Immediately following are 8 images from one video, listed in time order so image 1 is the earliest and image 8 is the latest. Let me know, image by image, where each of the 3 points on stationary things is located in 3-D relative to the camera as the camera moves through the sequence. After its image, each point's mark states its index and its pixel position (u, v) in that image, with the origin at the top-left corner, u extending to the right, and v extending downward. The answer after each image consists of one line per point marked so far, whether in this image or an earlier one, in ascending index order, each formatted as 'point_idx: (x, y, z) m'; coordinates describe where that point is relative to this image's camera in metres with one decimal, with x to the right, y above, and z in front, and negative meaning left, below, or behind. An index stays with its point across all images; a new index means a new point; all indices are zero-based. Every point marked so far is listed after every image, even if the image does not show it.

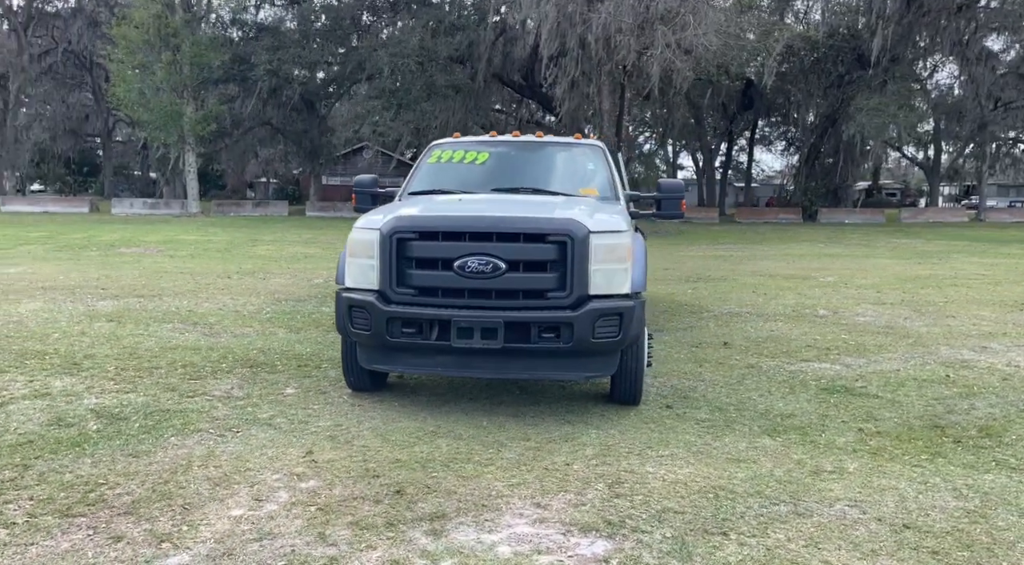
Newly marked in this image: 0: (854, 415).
0: (+2.3, -0.9, +6.0) m
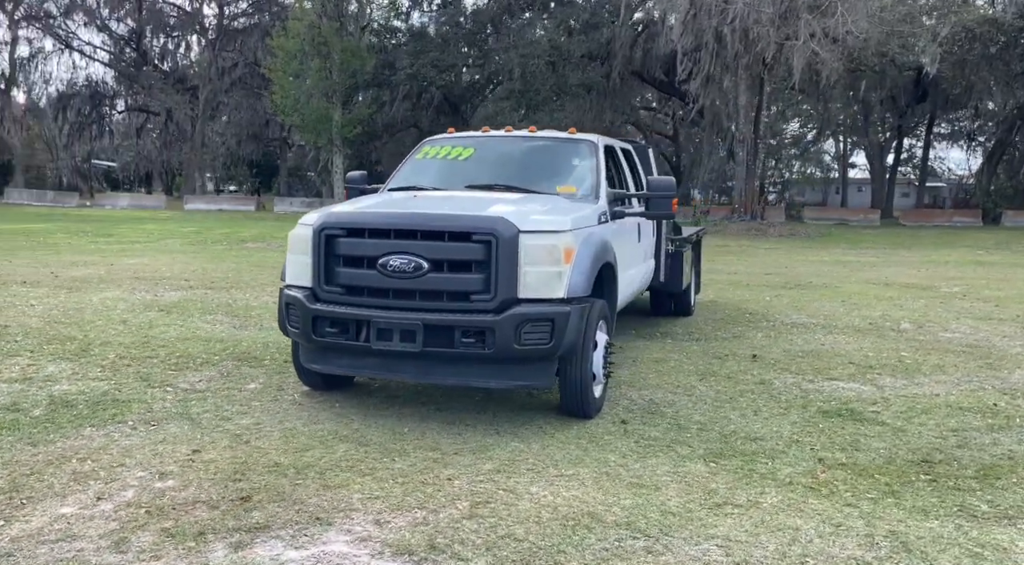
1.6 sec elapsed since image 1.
0: (+1.9, -1.0, +5.3) m
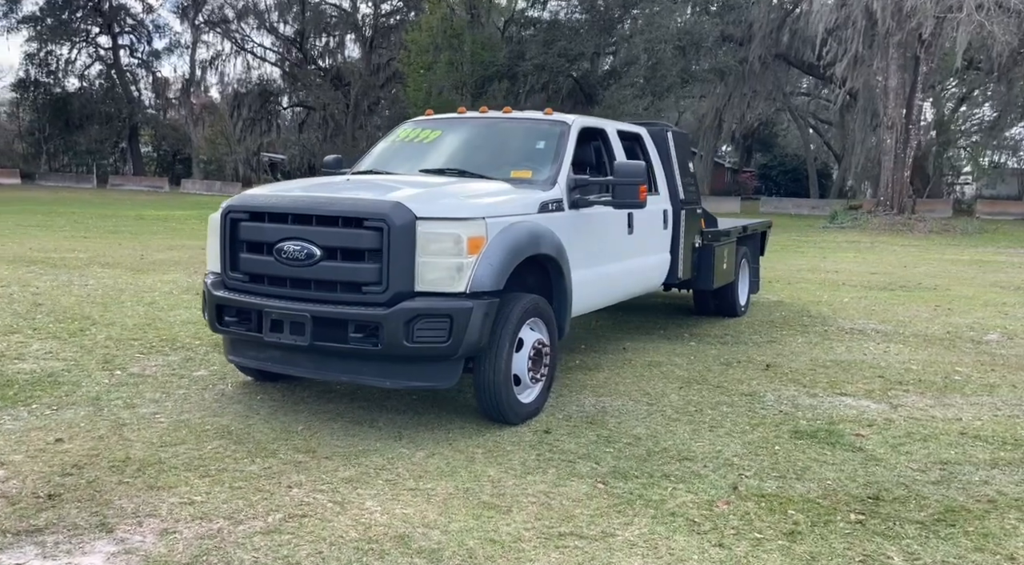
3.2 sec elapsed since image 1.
0: (+1.3, -1.0, +4.6) m
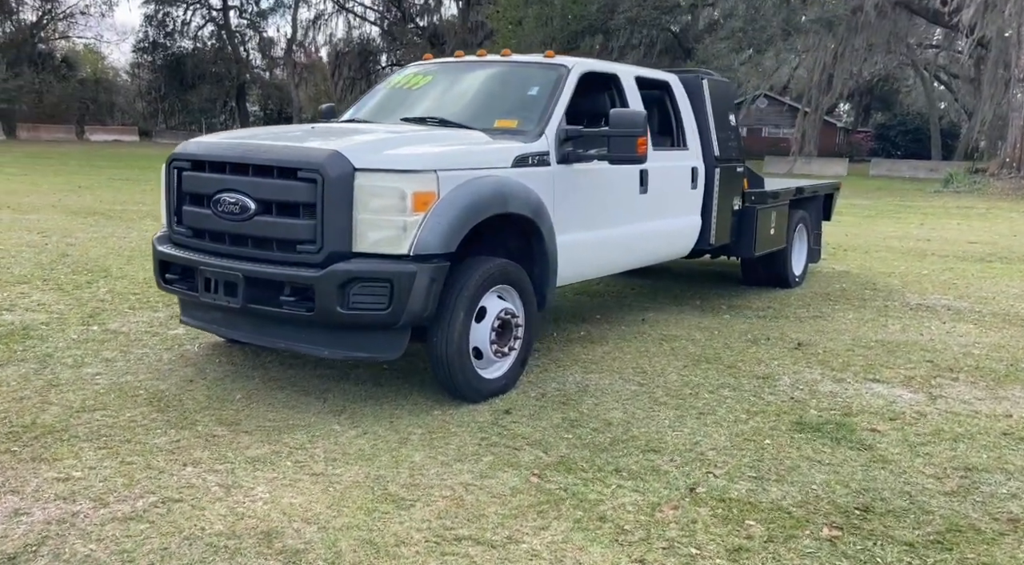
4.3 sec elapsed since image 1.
0: (+1.0, -0.8, +3.9) m
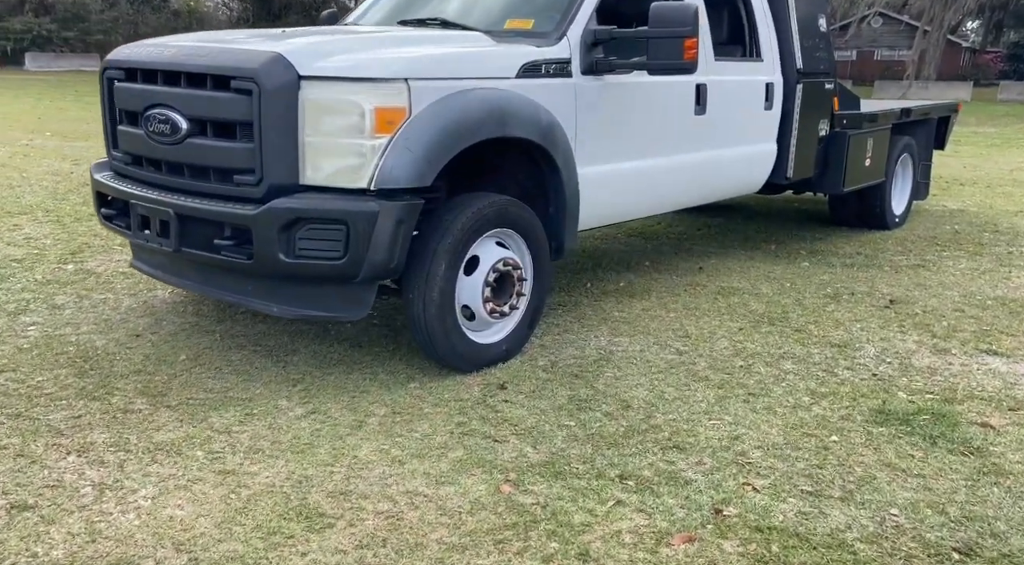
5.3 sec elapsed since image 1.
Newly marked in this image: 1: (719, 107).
0: (+0.9, -0.7, +2.9) m
1: (+1.2, +1.0, +5.2) m
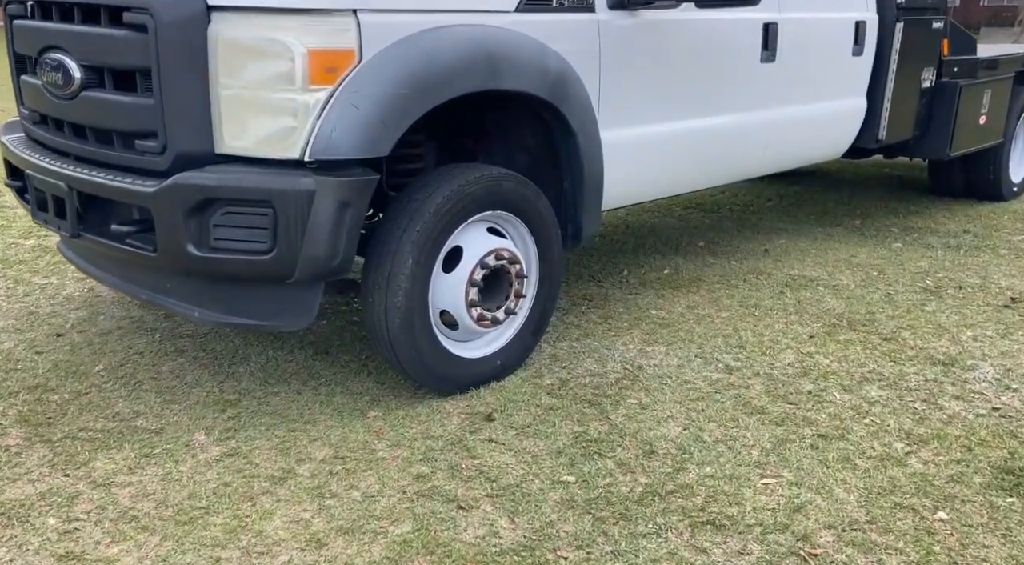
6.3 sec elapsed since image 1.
0: (+0.8, -0.7, +2.0) m
1: (+1.3, +1.1, +4.1) m
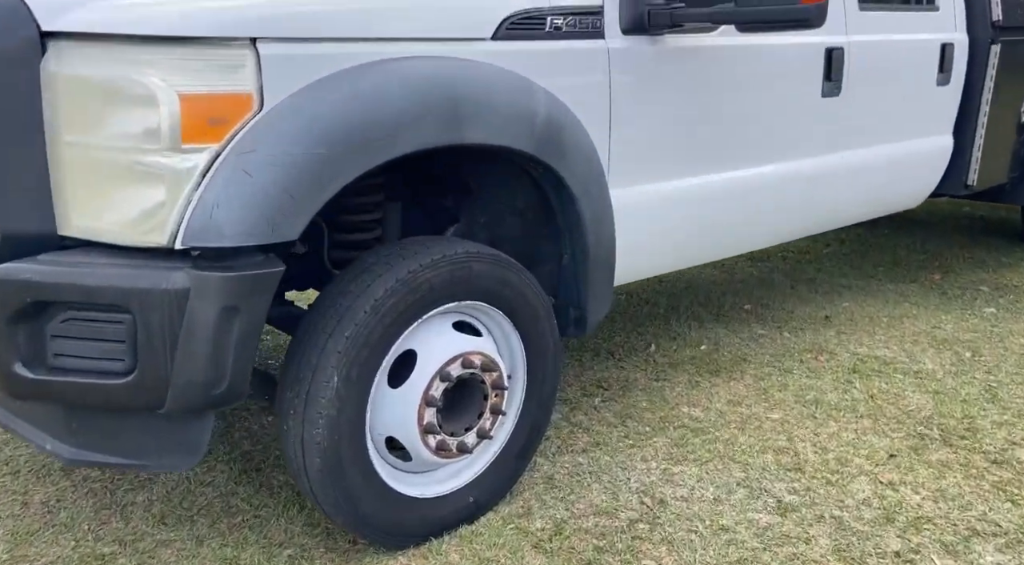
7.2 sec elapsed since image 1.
0: (+0.7, -1.0, +1.1) m
1: (+1.3, +0.8, +3.3) m
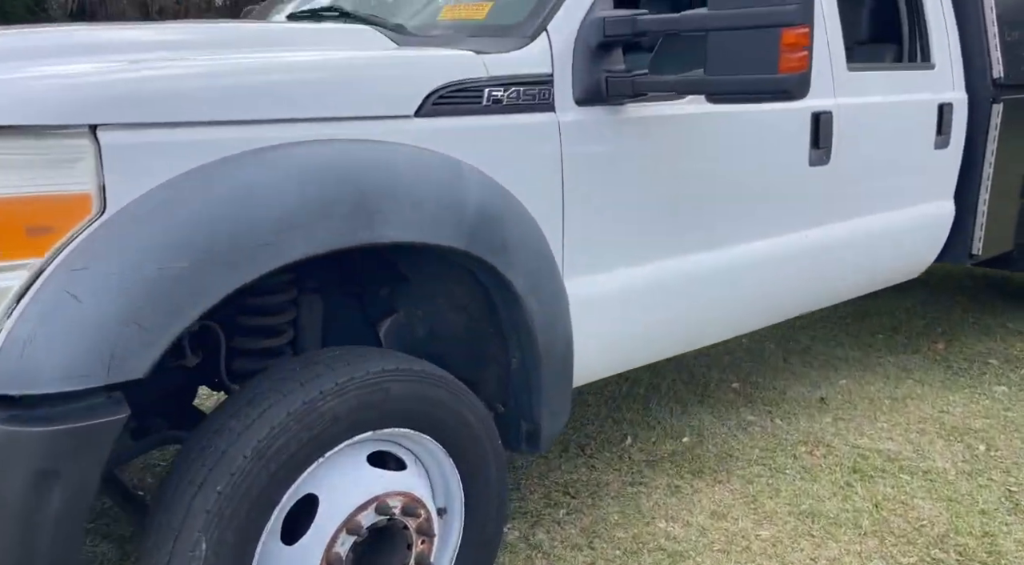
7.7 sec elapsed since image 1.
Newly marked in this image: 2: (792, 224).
0: (+0.6, -1.2, +0.7) m
1: (+1.2, +0.5, +3.0) m
2: (+0.9, +0.2, +2.8) m
